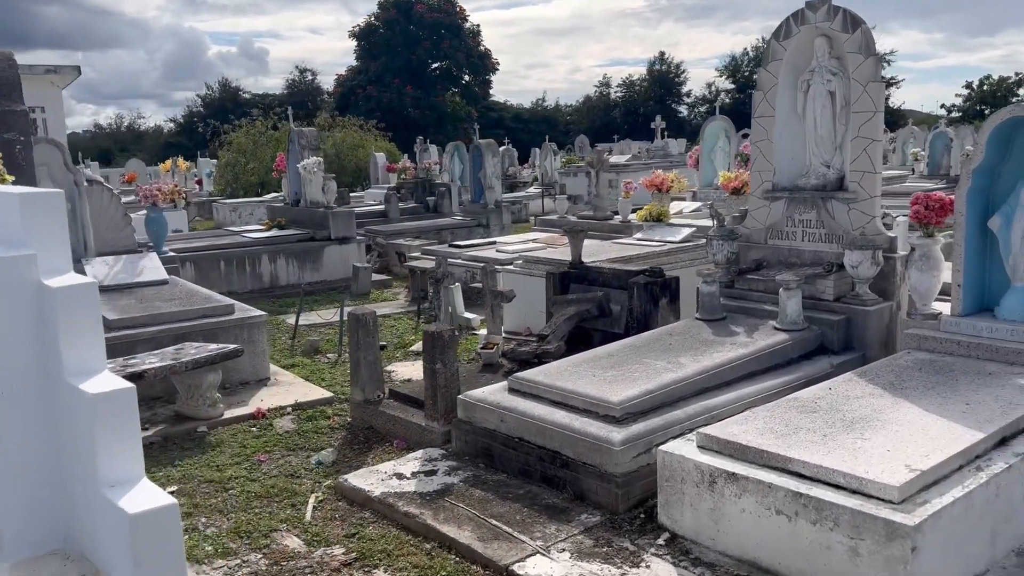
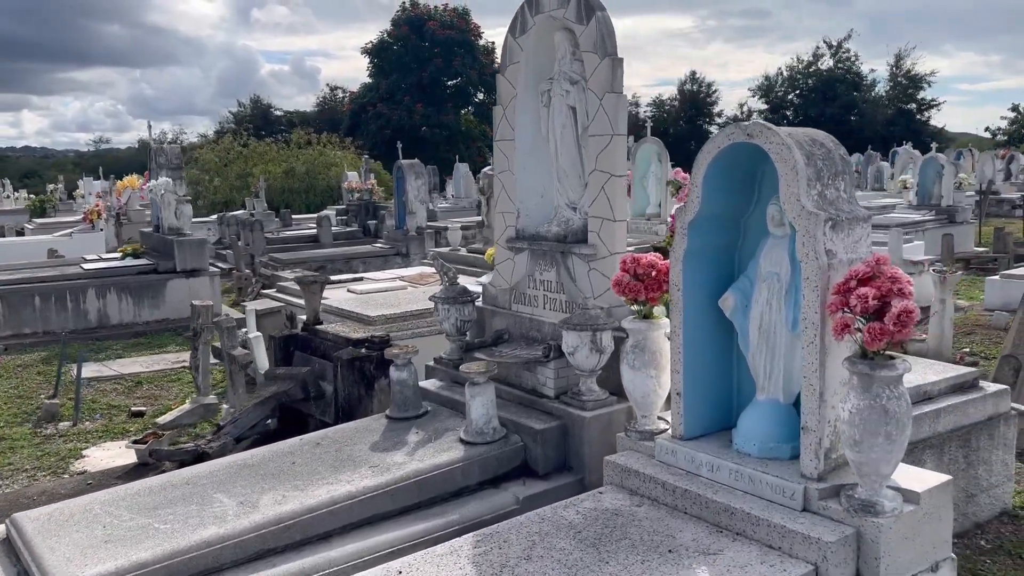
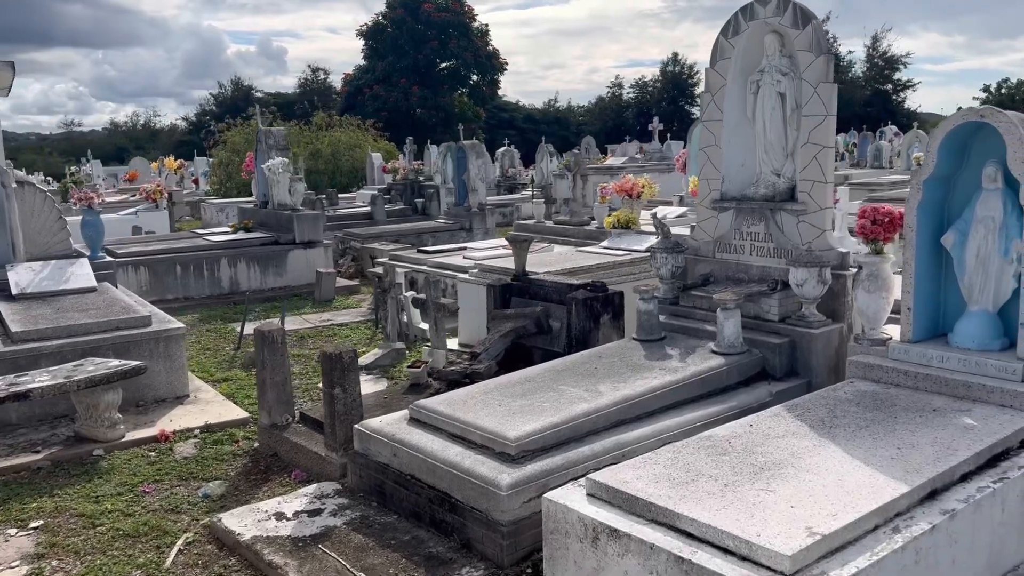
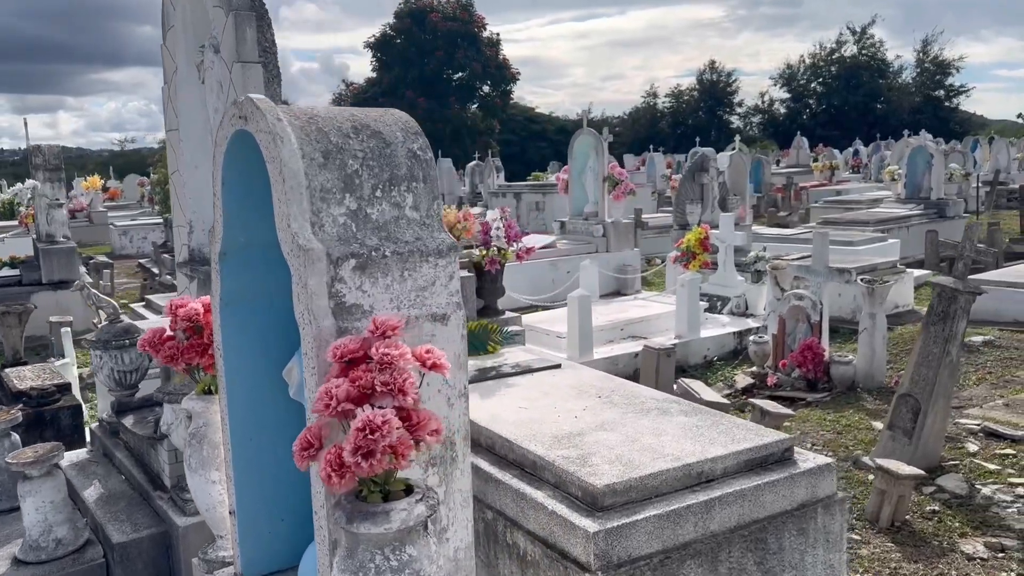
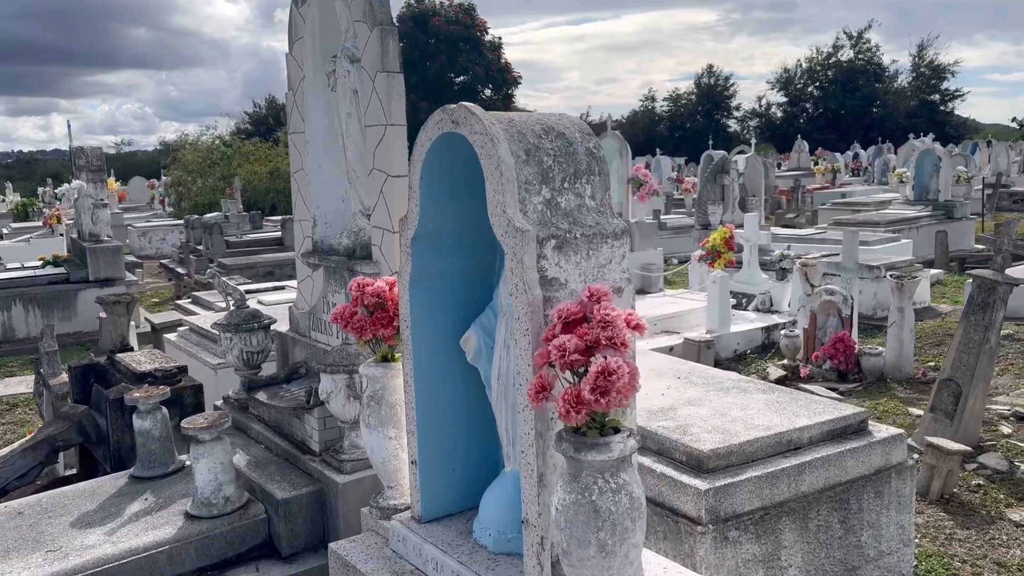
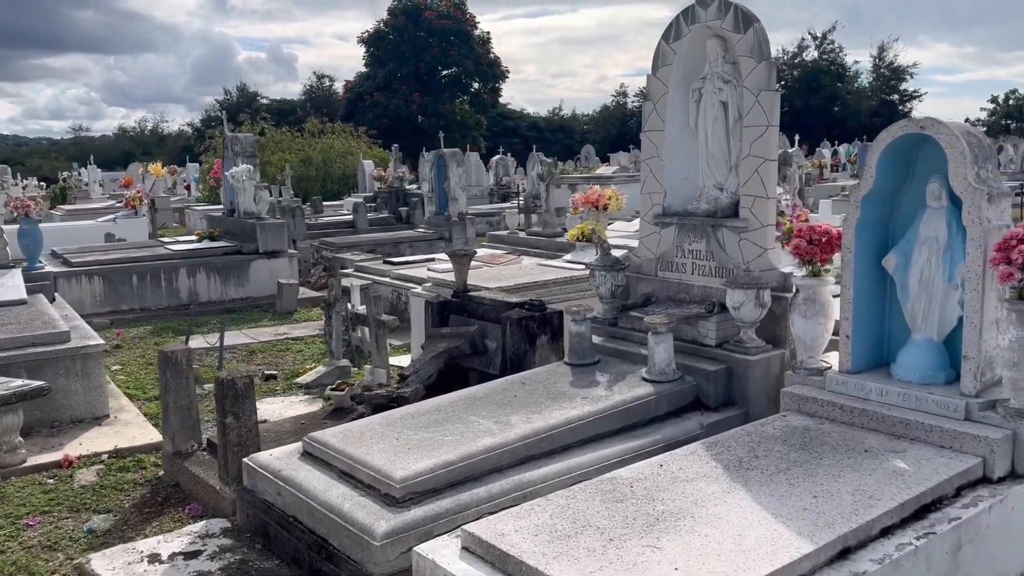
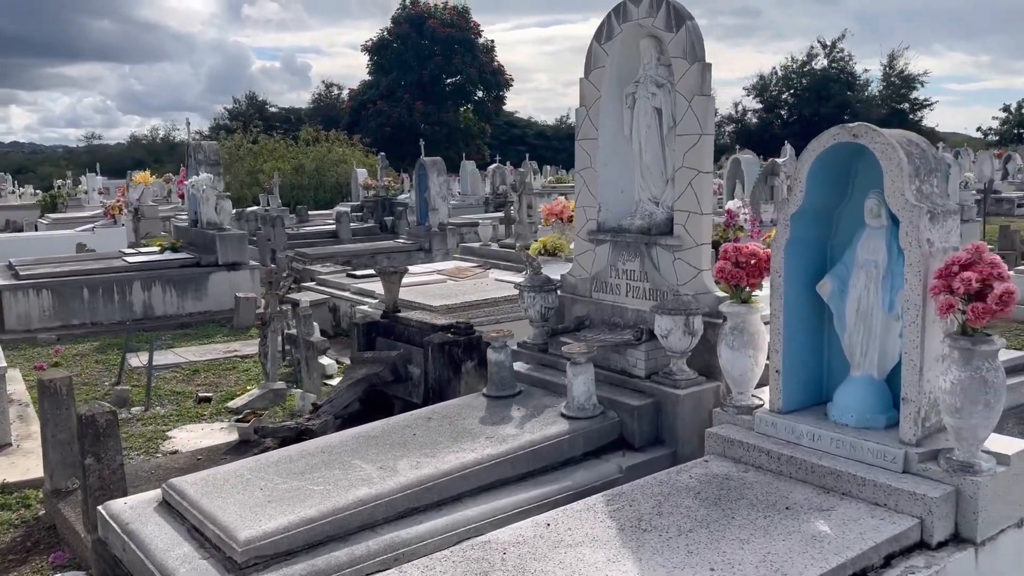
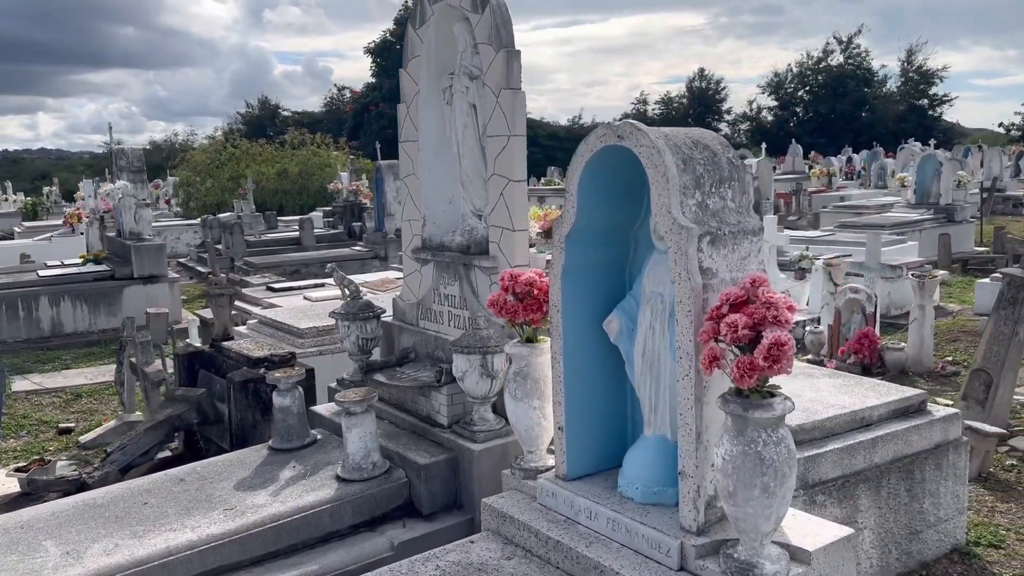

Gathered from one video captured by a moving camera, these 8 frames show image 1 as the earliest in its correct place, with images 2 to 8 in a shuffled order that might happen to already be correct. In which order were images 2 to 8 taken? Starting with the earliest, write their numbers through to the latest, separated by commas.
3, 6, 7, 2, 8, 5, 4
